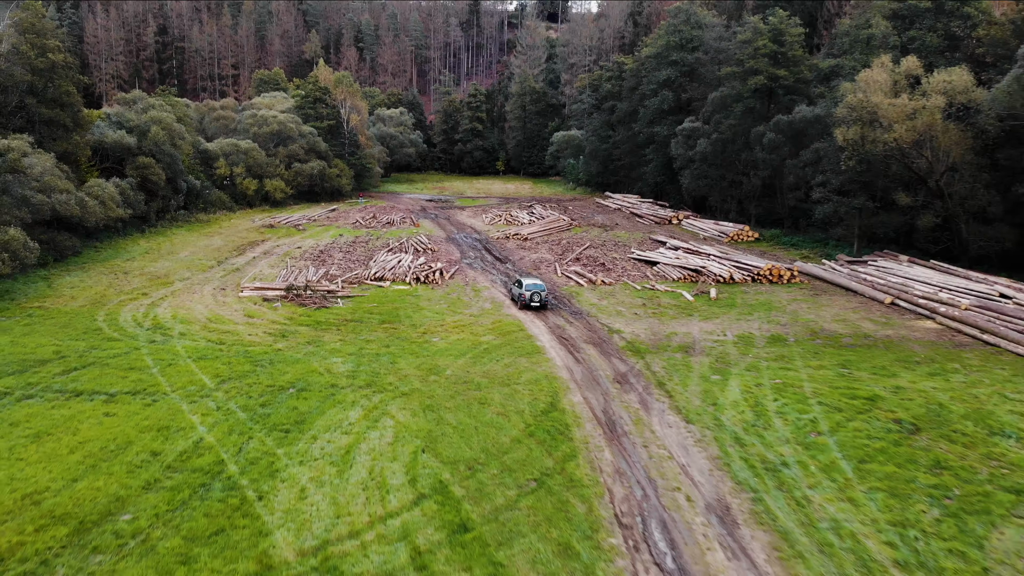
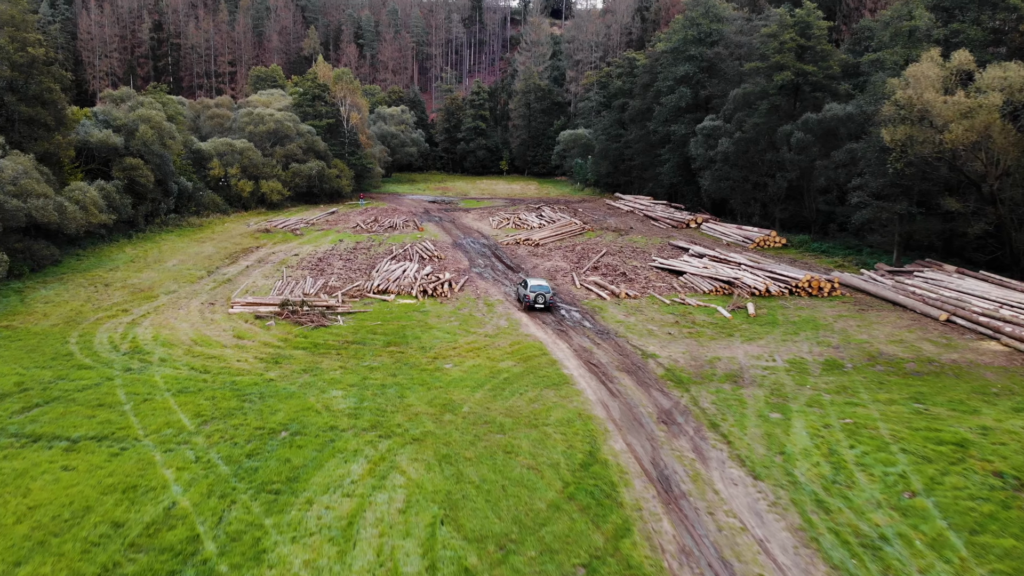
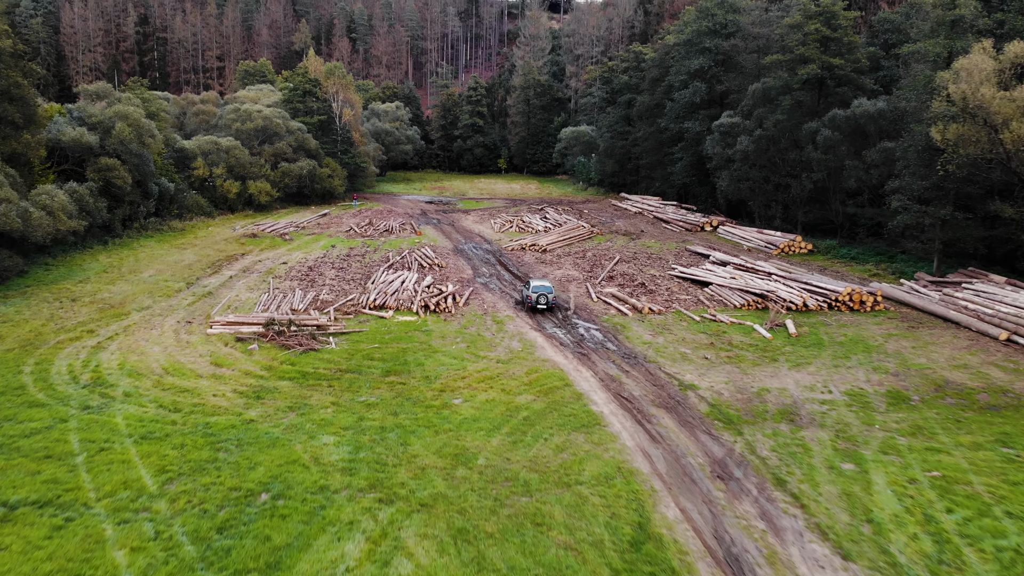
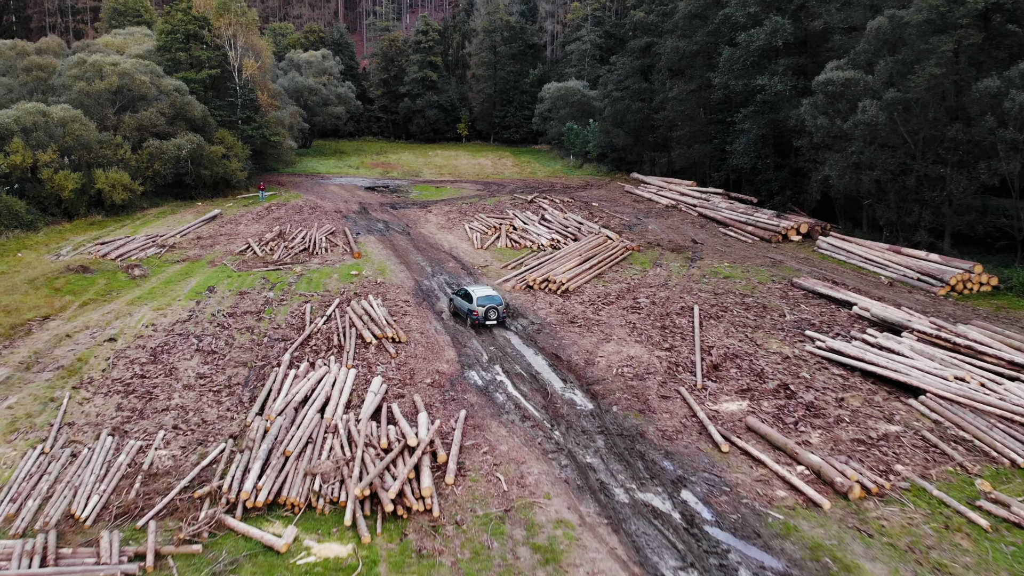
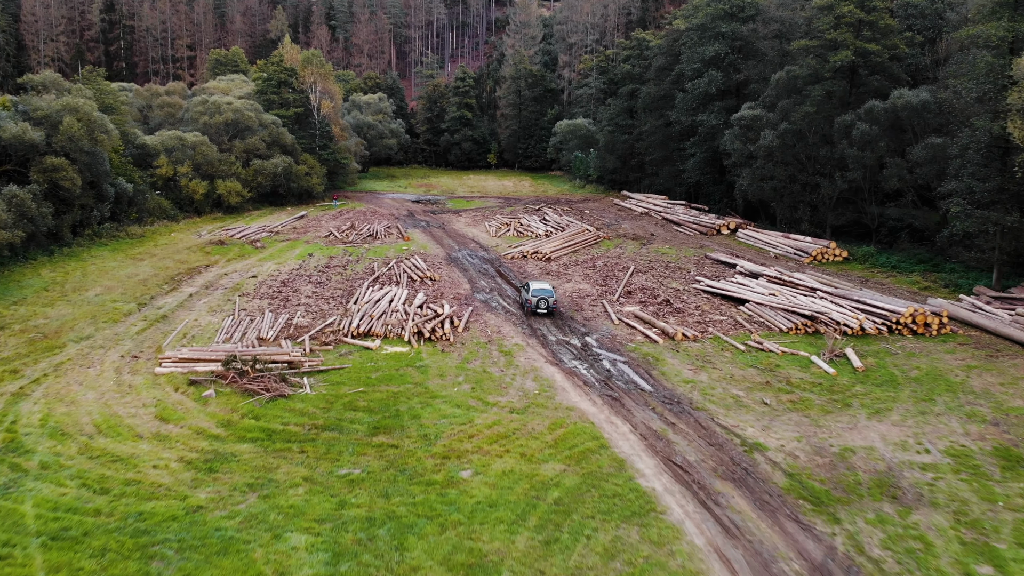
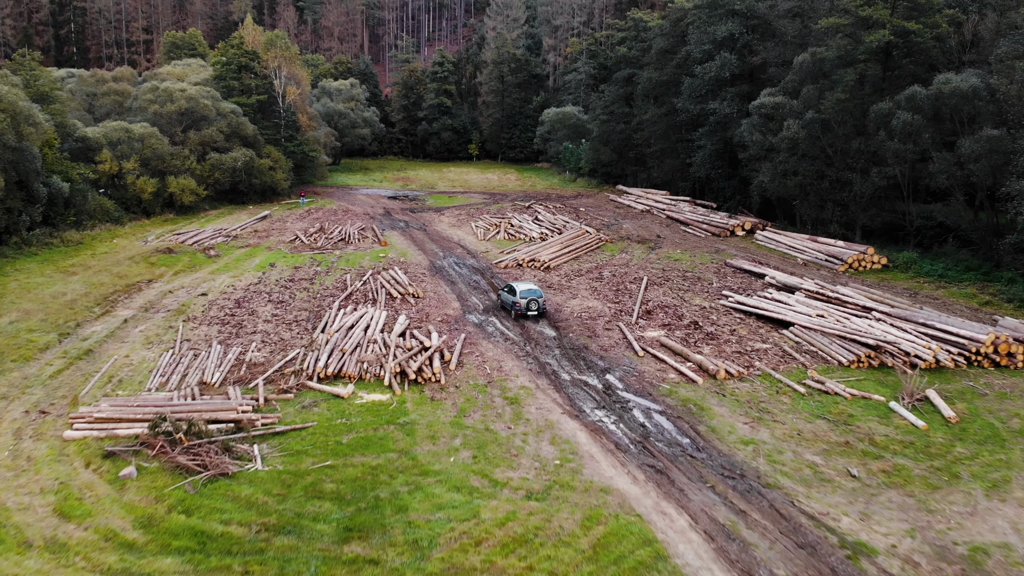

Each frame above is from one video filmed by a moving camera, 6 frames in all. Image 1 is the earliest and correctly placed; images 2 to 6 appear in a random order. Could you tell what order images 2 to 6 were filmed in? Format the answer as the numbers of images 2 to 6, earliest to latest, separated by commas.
2, 3, 5, 6, 4
